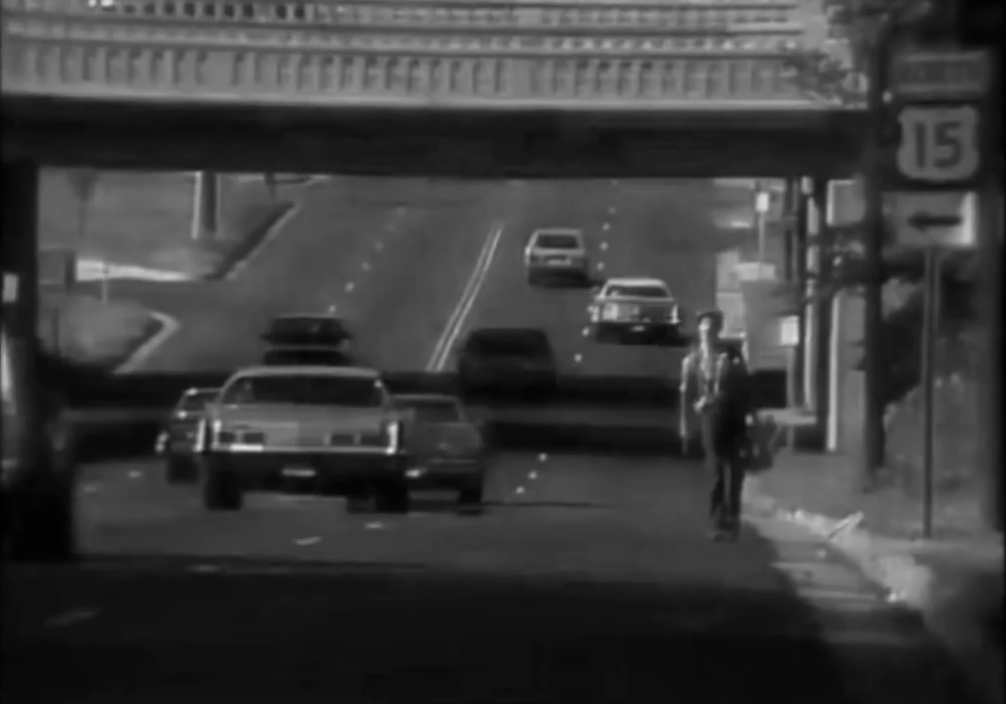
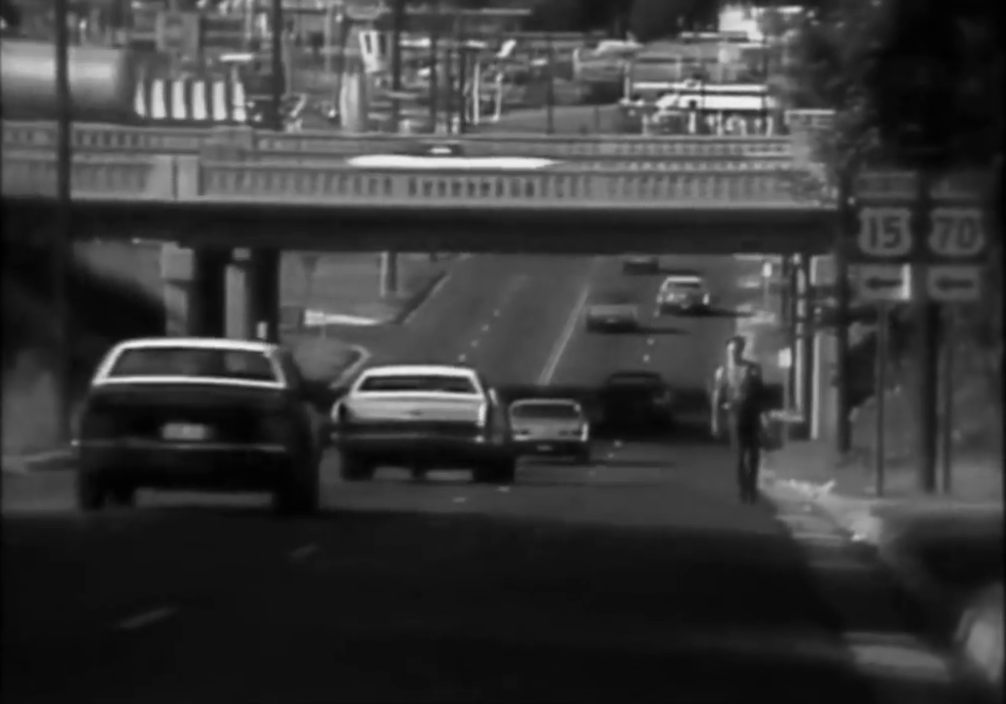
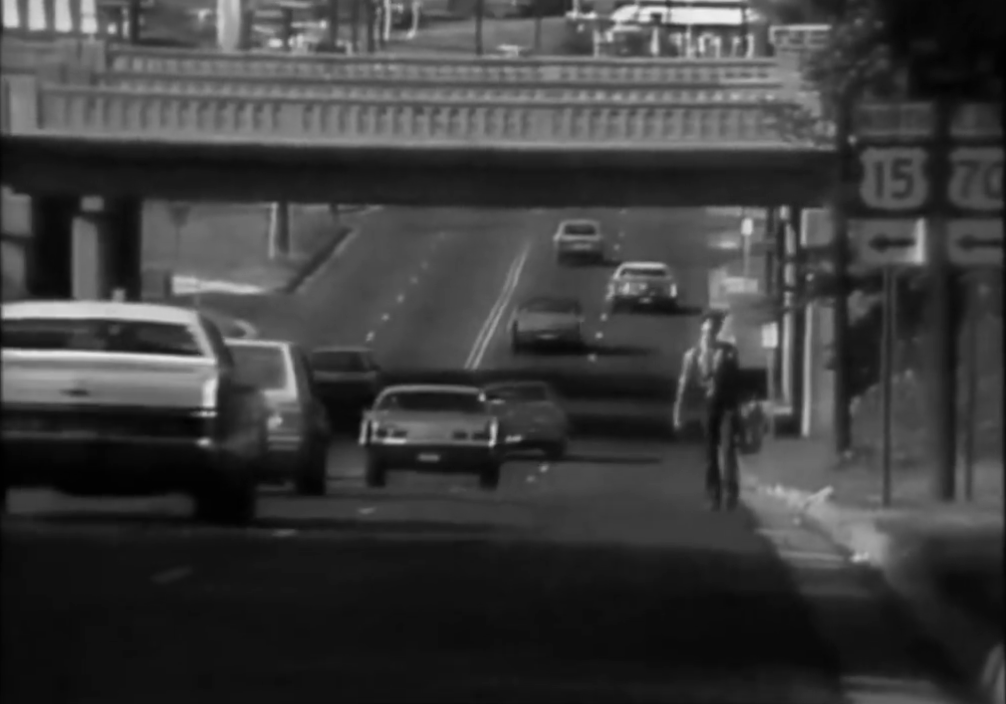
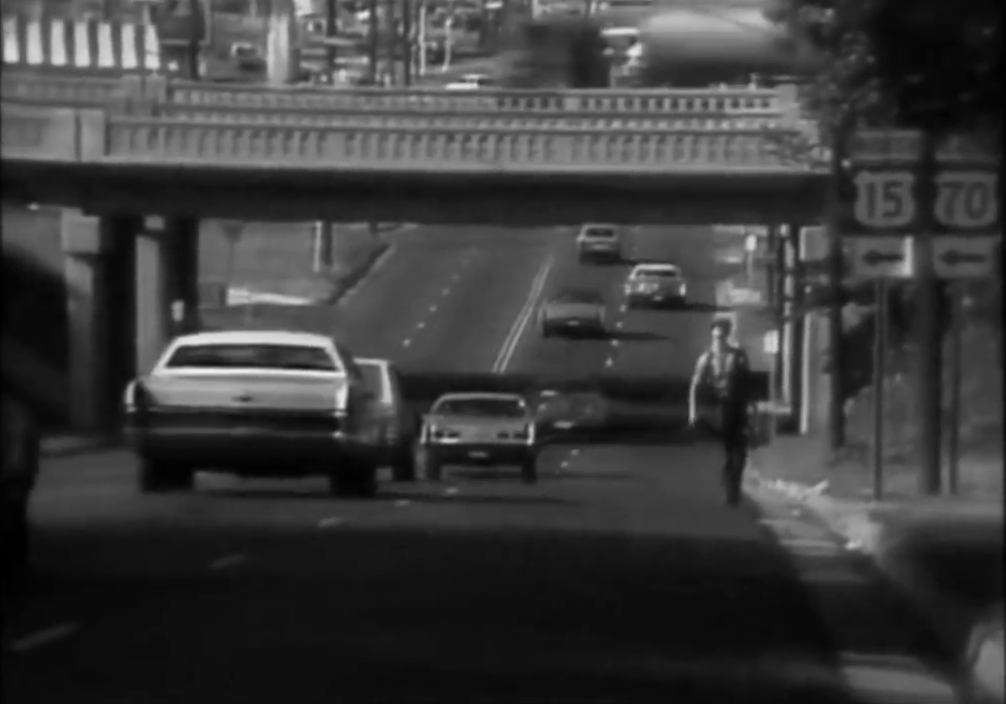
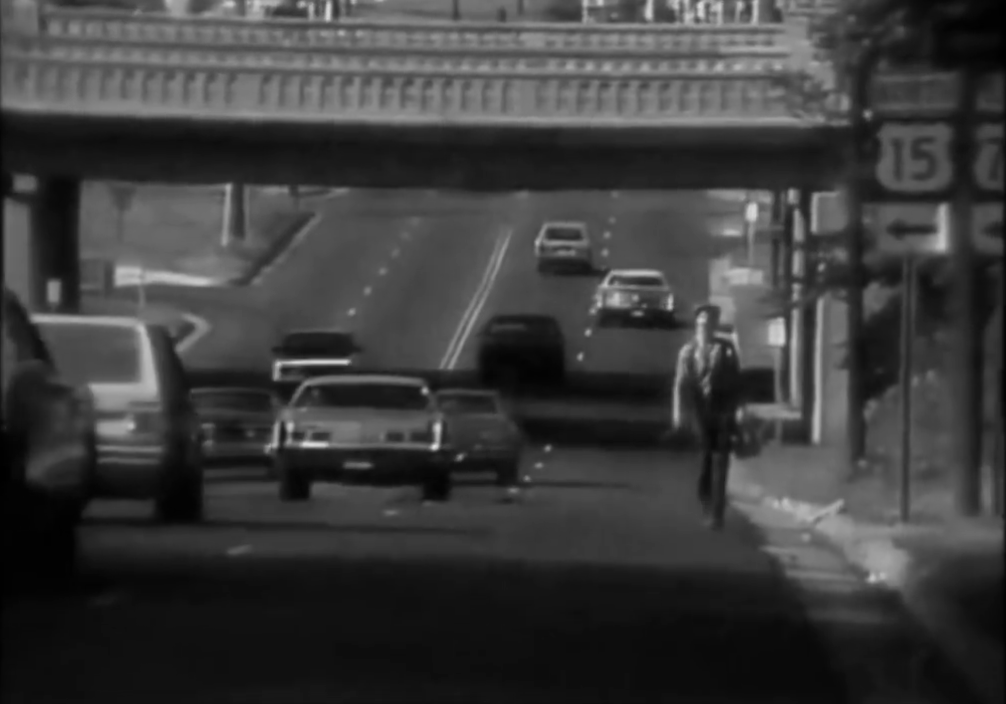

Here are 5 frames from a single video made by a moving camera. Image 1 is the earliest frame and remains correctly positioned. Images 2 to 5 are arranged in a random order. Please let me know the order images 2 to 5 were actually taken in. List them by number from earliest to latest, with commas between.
5, 3, 4, 2
